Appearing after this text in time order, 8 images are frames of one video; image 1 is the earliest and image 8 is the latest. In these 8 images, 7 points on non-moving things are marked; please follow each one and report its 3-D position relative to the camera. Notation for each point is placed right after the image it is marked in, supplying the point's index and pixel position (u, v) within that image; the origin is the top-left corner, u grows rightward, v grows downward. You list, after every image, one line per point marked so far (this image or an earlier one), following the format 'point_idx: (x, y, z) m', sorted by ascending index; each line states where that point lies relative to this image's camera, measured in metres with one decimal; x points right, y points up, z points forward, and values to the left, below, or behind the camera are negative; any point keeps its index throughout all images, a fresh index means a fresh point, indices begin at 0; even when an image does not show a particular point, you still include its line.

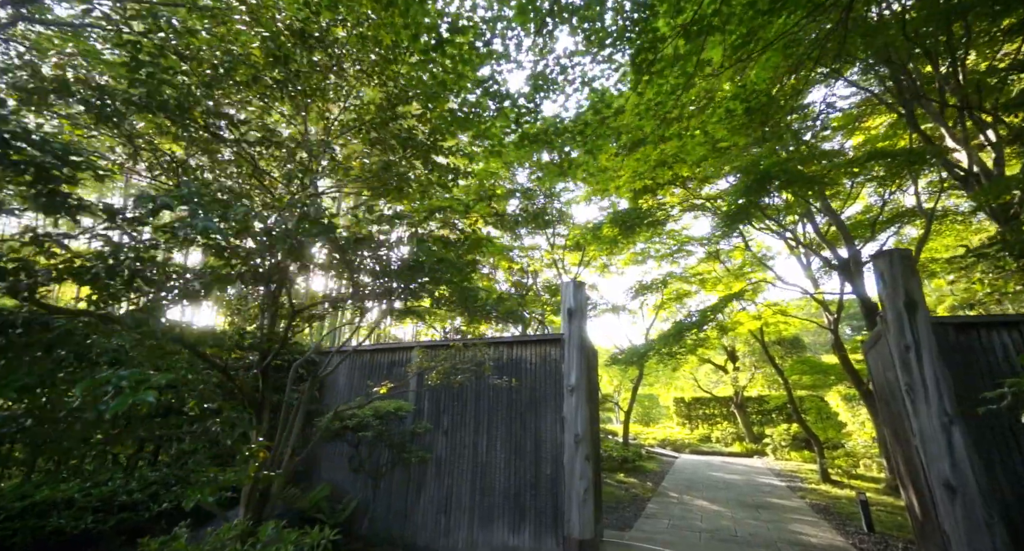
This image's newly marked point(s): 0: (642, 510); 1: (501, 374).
0: (+2.0, -3.6, +7.1) m
1: (-0.1, -1.0, +4.8) m
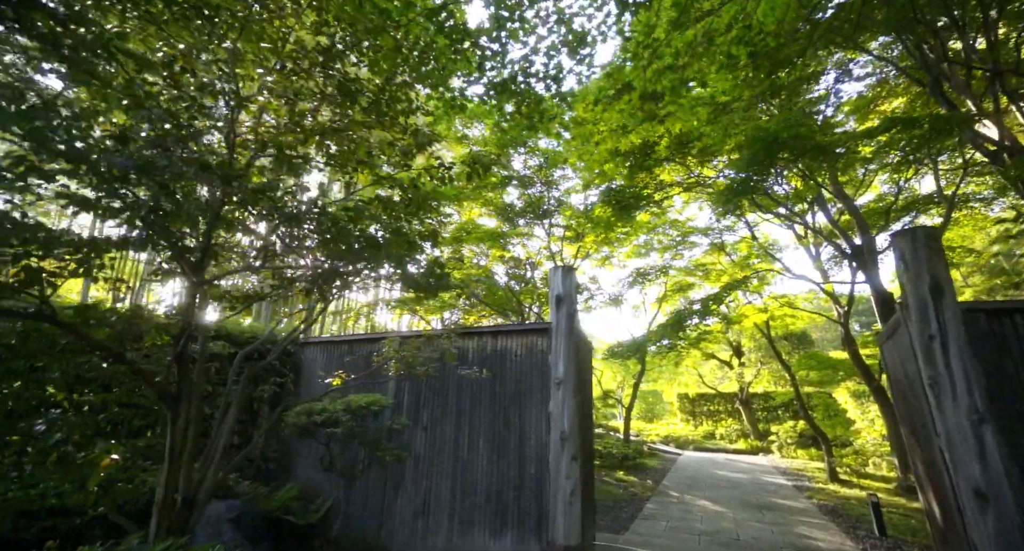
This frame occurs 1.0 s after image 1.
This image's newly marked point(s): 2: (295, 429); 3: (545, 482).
0: (+1.8, -3.4, +6.7) m
1: (-0.3, -0.9, +4.5) m
2: (-1.8, -1.3, +3.9) m
3: (+0.3, -1.7, +3.9) m
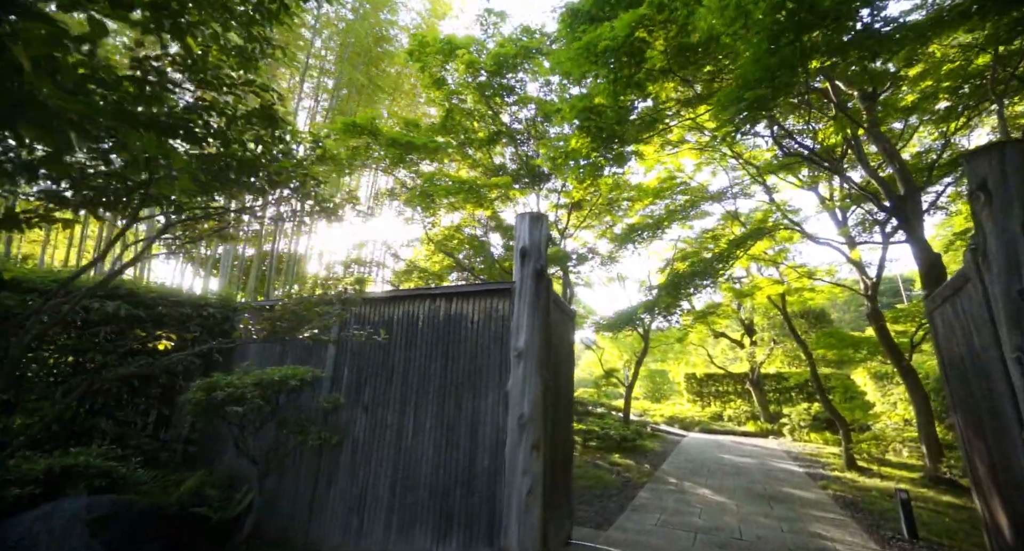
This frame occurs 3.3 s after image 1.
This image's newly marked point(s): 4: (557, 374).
0: (+1.5, -2.9, +6.0) m
1: (-0.6, -0.5, +3.7) m
2: (-2.2, -0.9, +3.2) m
3: (-0.1, -1.4, +3.1) m
4: (+0.4, -0.8, +3.9) m
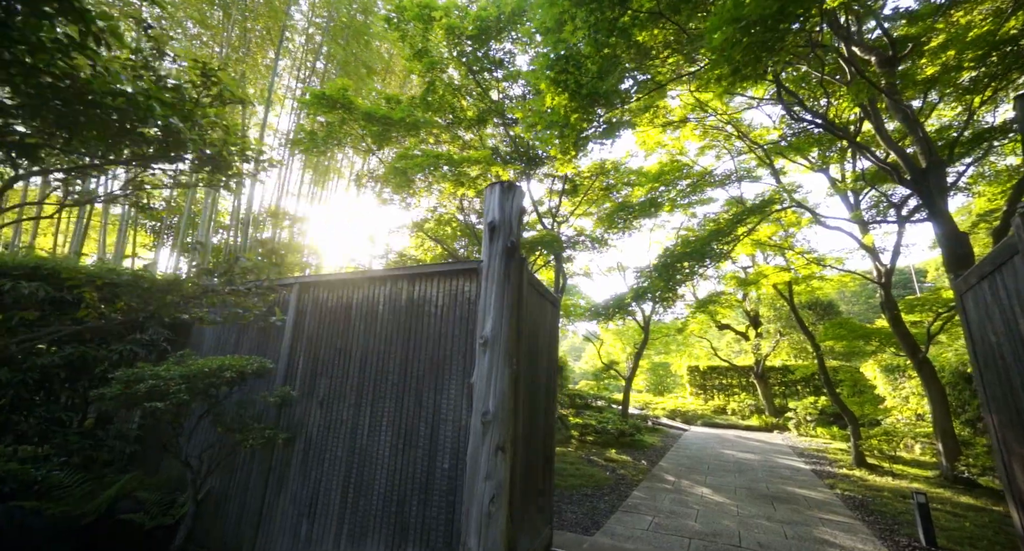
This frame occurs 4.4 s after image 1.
0: (+1.4, -2.7, +5.6) m
1: (-0.8, -0.3, +3.3) m
2: (-2.4, -0.8, +2.8) m
3: (-0.3, -1.2, +2.7) m
4: (+0.2, -0.7, +3.5) m
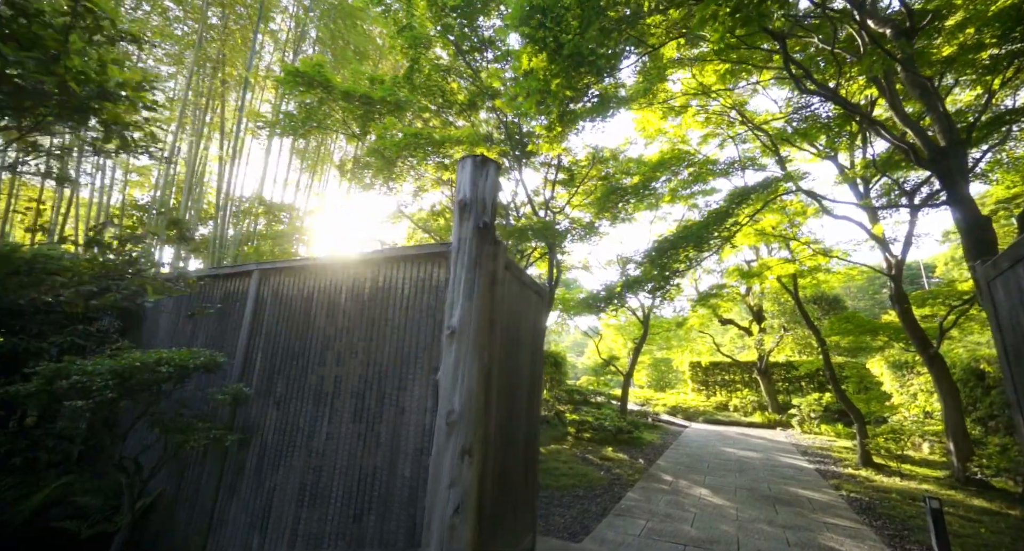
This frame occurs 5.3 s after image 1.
0: (+1.2, -2.6, +5.3) m
1: (-1.0, -0.2, +3.0) m
2: (-2.6, -0.7, +2.5) m
3: (-0.5, -1.1, +2.5) m
4: (0.0, -0.6, +3.2) m
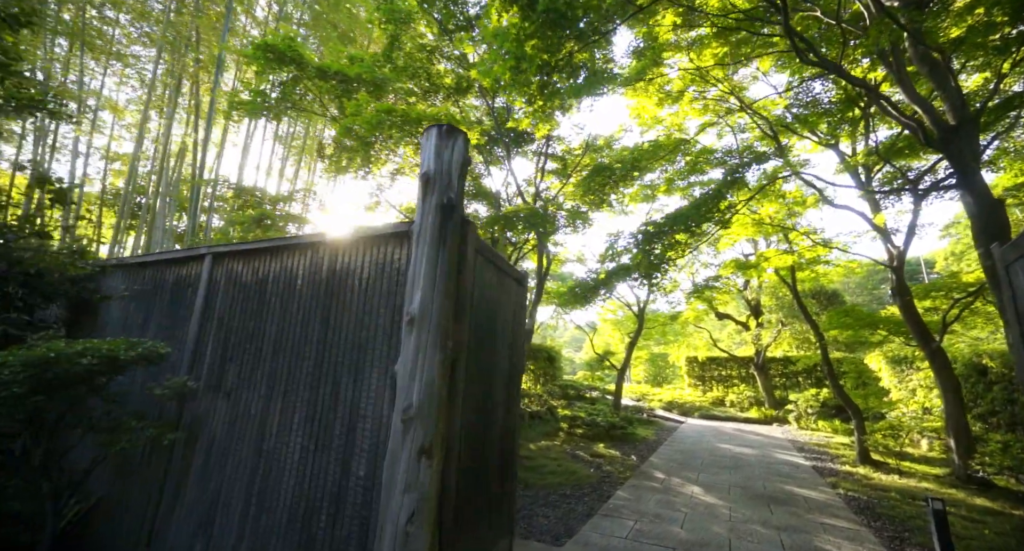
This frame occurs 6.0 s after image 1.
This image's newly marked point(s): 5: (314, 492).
0: (+1.0, -2.5, +5.1) m
1: (-1.1, -0.1, +2.7) m
2: (-2.7, -0.6, +2.3) m
3: (-0.6, -1.0, +2.2) m
4: (-0.2, -0.5, +2.9) m
5: (-1.0, -1.1, +2.4) m
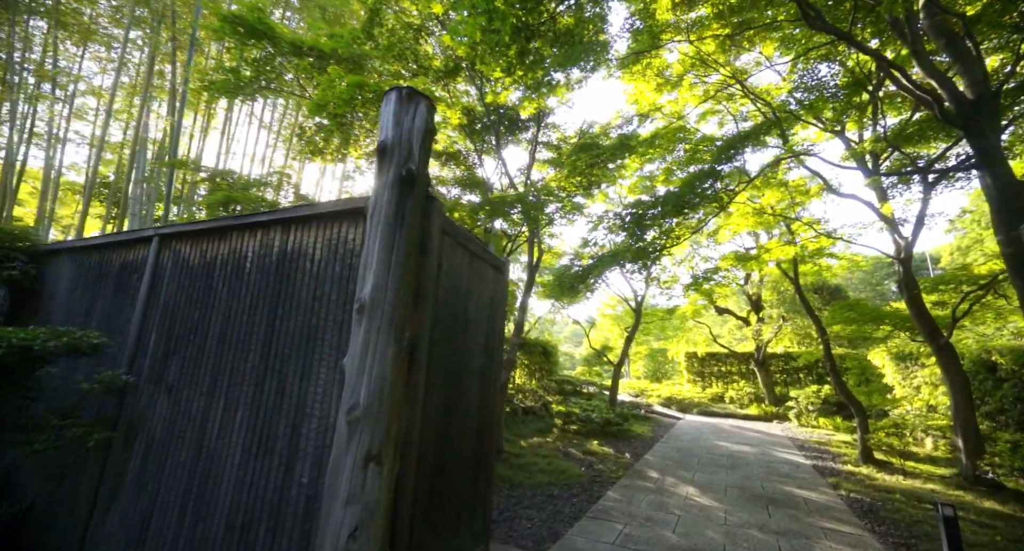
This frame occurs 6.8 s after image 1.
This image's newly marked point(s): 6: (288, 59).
0: (+0.9, -2.4, +4.9) m
1: (-1.3, 0.0, +2.5) m
2: (-2.9, -0.5, +2.0) m
3: (-0.8, -1.0, +1.9) m
4: (-0.3, -0.4, +2.7) m
5: (-1.2, -1.0, +2.1) m
6: (-2.5, +2.4, +5.3) m
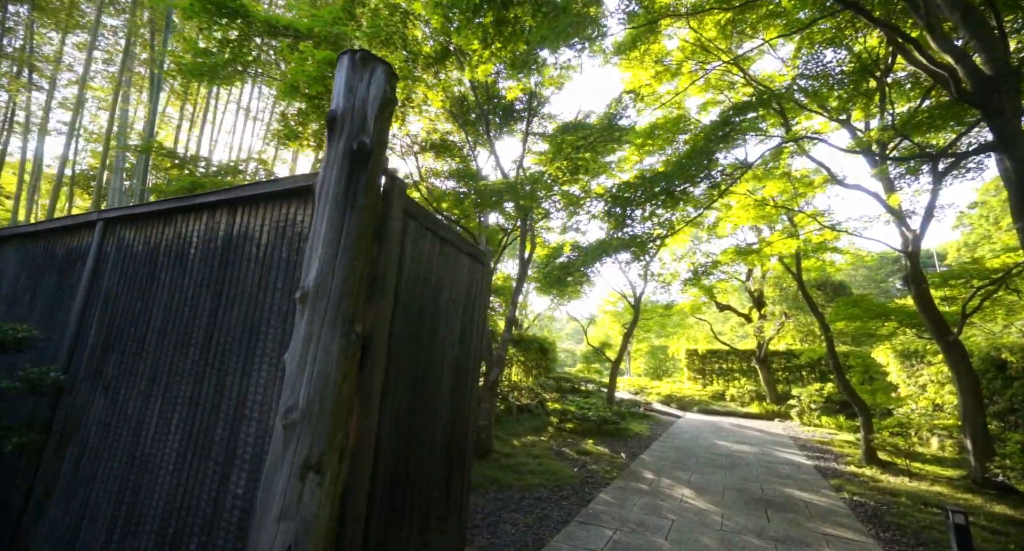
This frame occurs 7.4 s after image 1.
0: (+0.7, -2.3, +4.6) m
1: (-1.4, 0.0, +2.2) m
2: (-3.0, -0.4, +1.8) m
3: (-1.0, -0.9, +1.7) m
4: (-0.5, -0.3, +2.4) m
5: (-1.3, -1.0, +1.9) m
6: (-2.6, +2.5, +5.0) m
